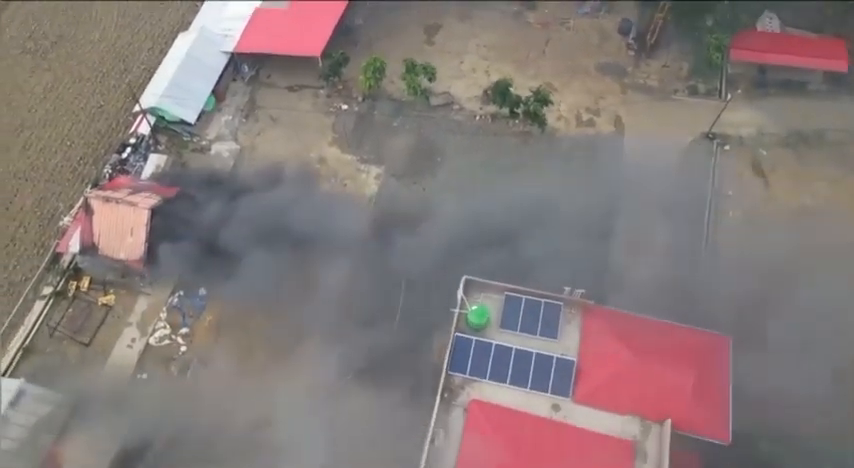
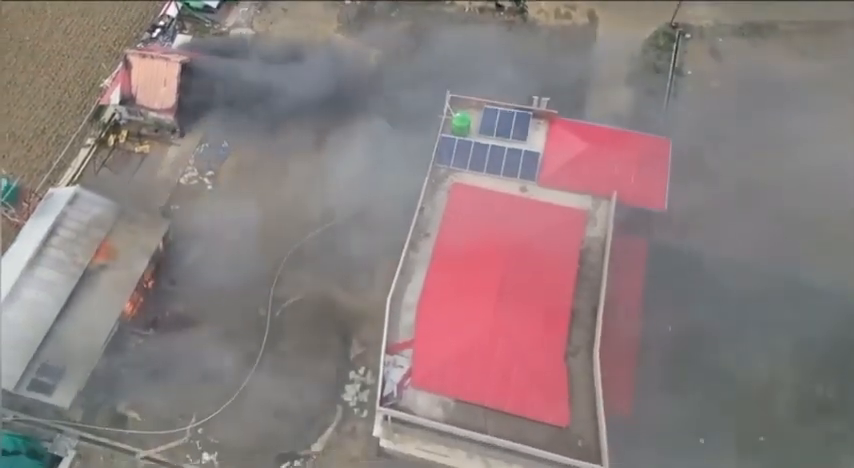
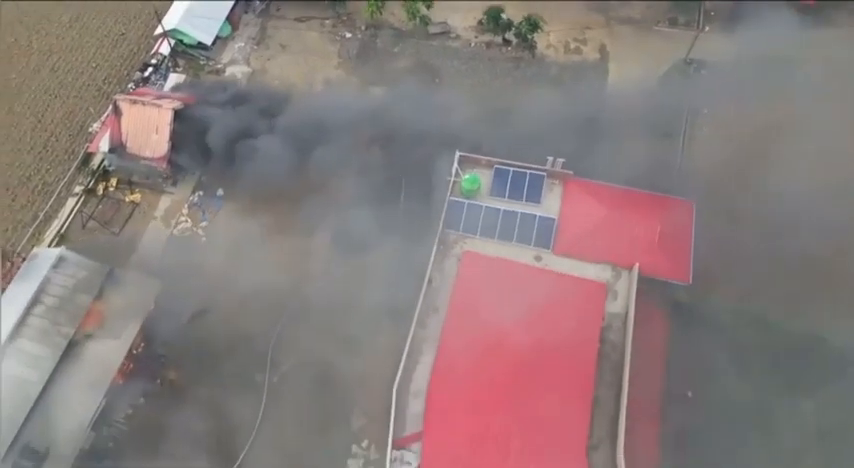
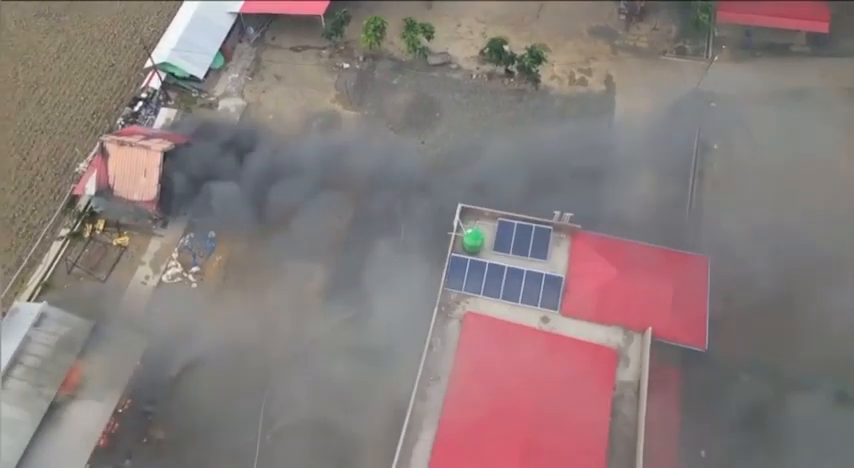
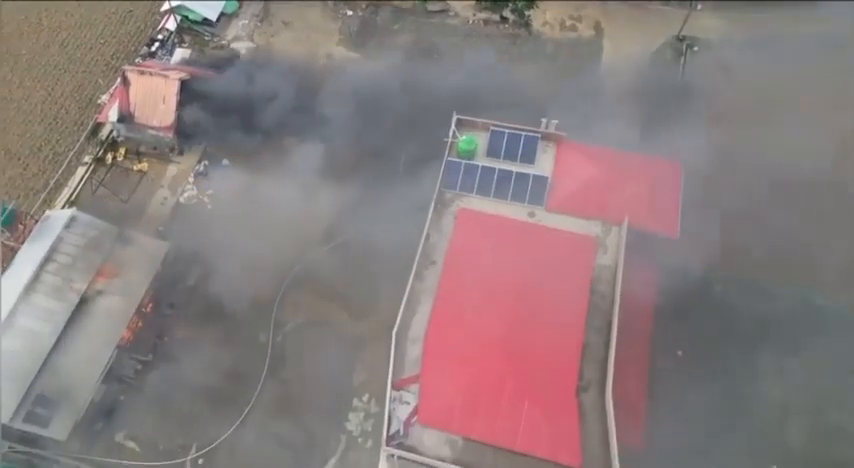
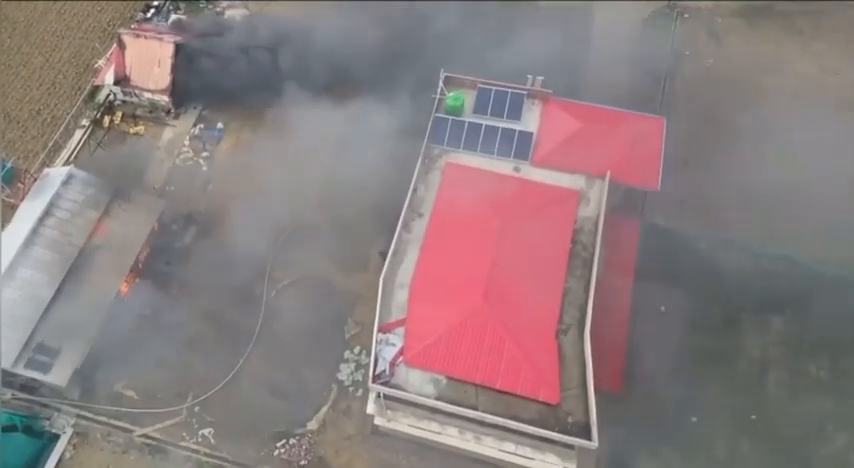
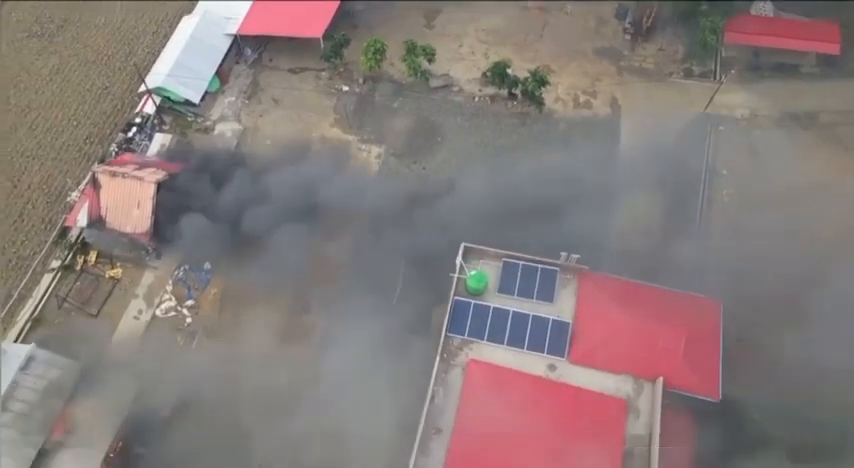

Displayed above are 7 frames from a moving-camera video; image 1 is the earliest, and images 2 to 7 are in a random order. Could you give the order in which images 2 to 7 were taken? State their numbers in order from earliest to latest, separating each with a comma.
7, 4, 3, 5, 2, 6
